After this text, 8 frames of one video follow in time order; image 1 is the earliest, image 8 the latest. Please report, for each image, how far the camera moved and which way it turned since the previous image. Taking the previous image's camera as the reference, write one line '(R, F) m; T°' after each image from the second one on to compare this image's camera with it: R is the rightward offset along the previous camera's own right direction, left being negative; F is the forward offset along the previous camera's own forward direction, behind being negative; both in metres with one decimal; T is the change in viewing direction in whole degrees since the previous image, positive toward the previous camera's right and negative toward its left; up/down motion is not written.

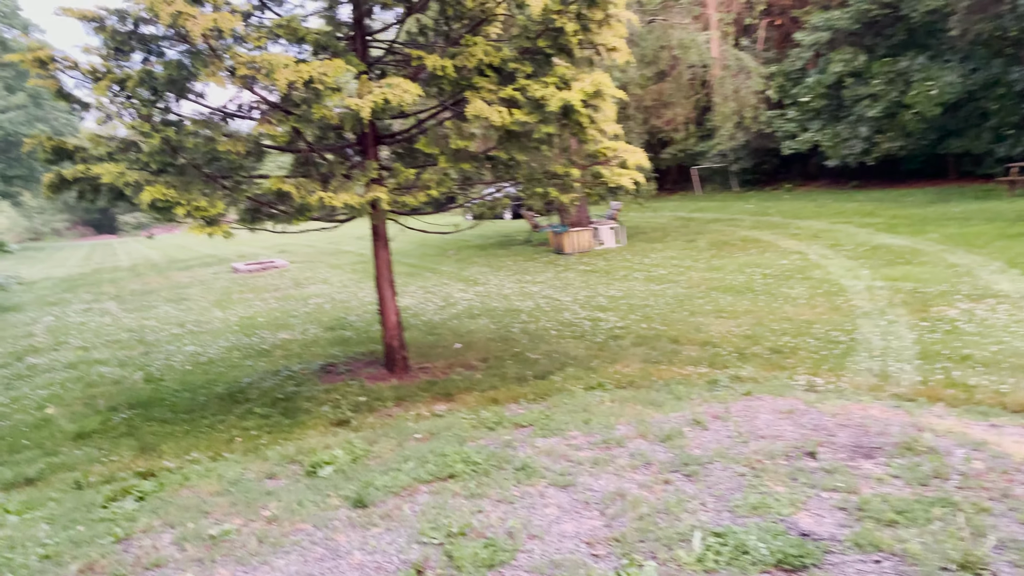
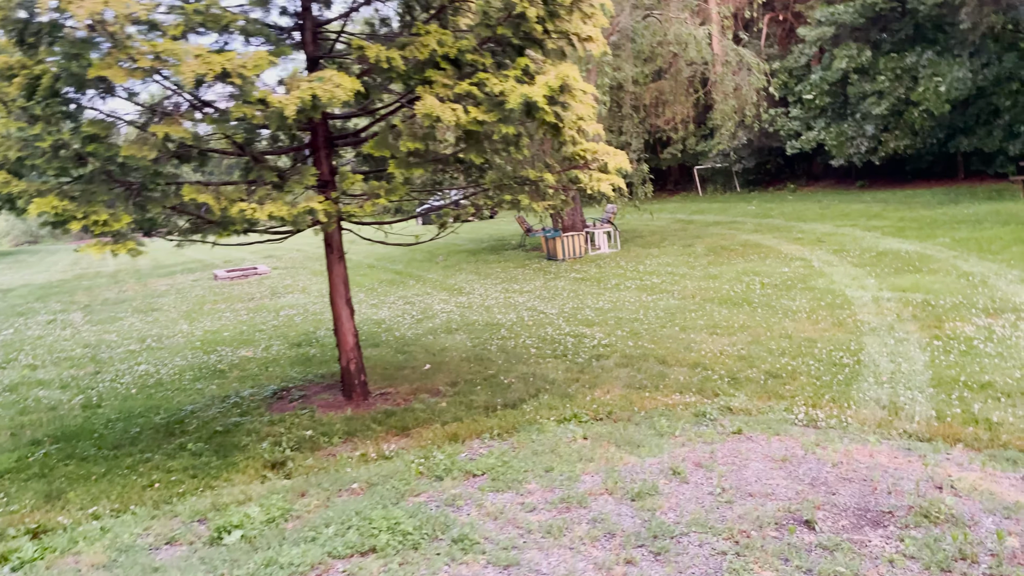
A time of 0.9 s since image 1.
(+0.4, +0.8) m; 0°
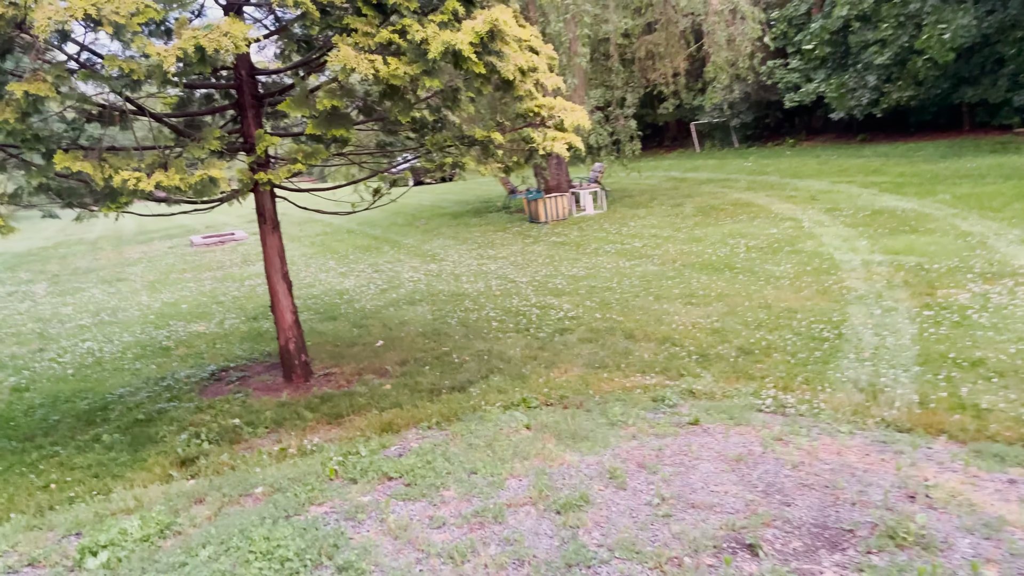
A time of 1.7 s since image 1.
(+0.6, +0.6) m; 0°
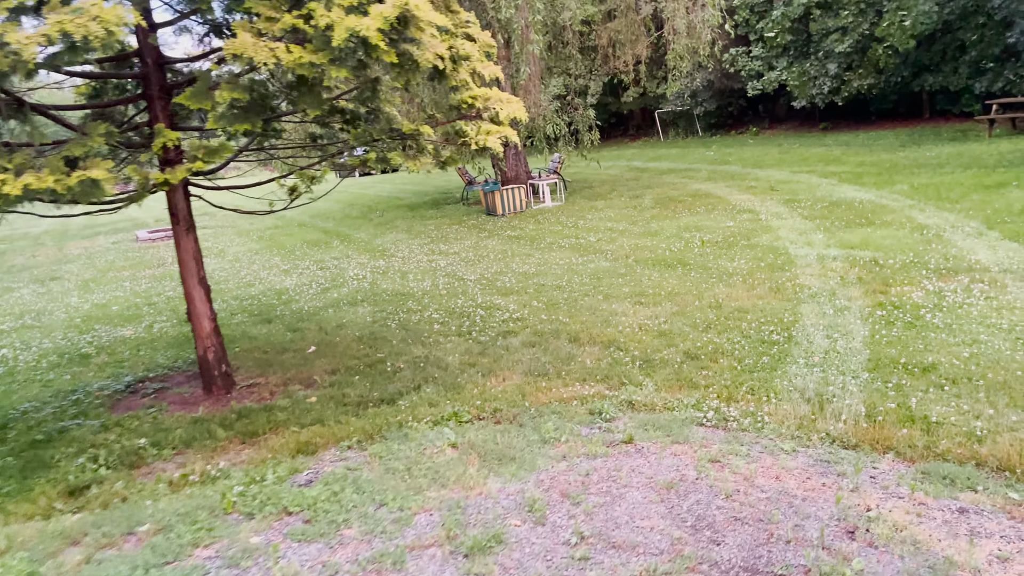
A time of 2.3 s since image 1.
(+0.4, +0.4) m; +3°
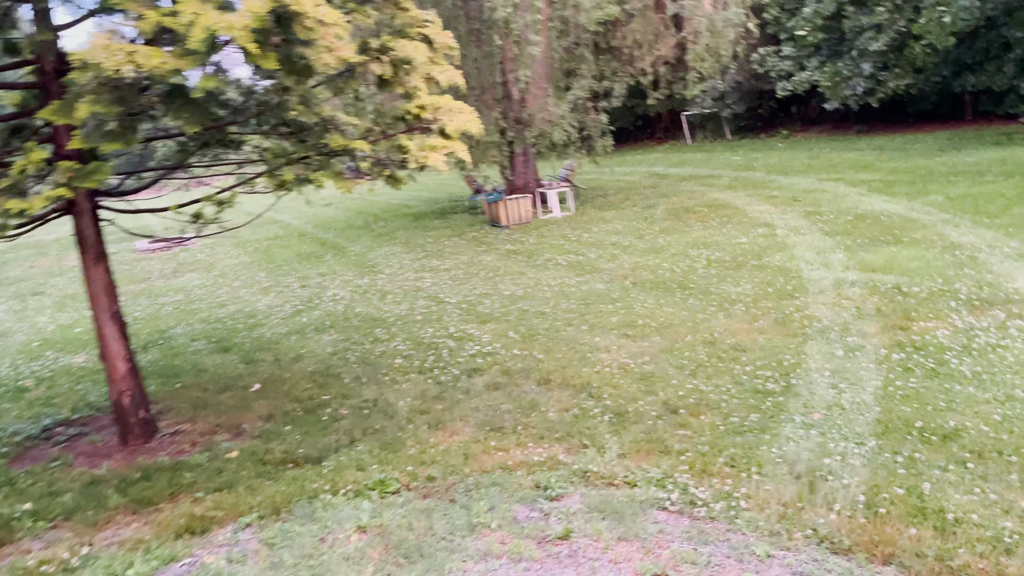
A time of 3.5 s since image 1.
(+0.7, +0.8) m; -3°
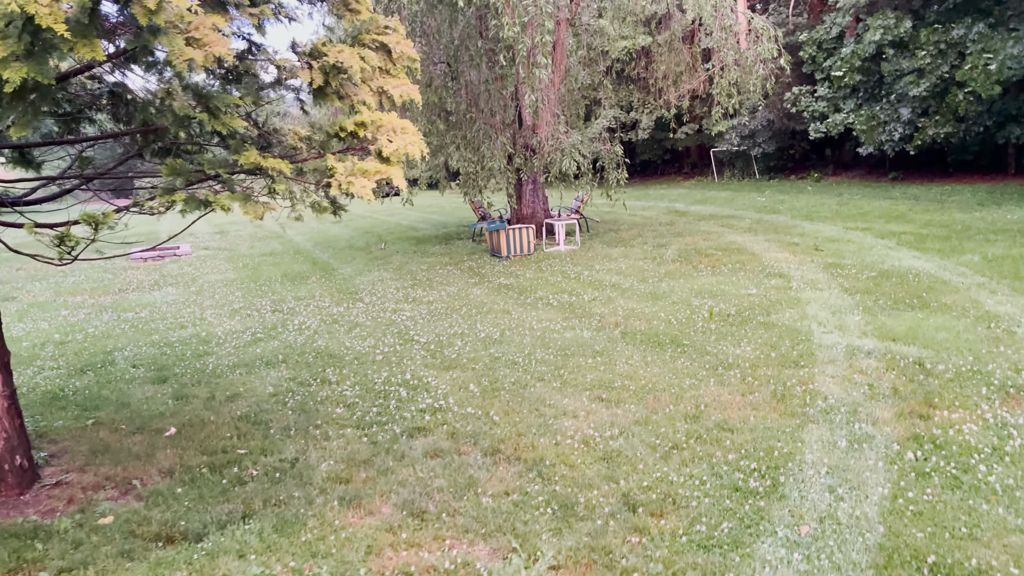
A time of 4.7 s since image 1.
(+0.6, +0.8) m; -2°
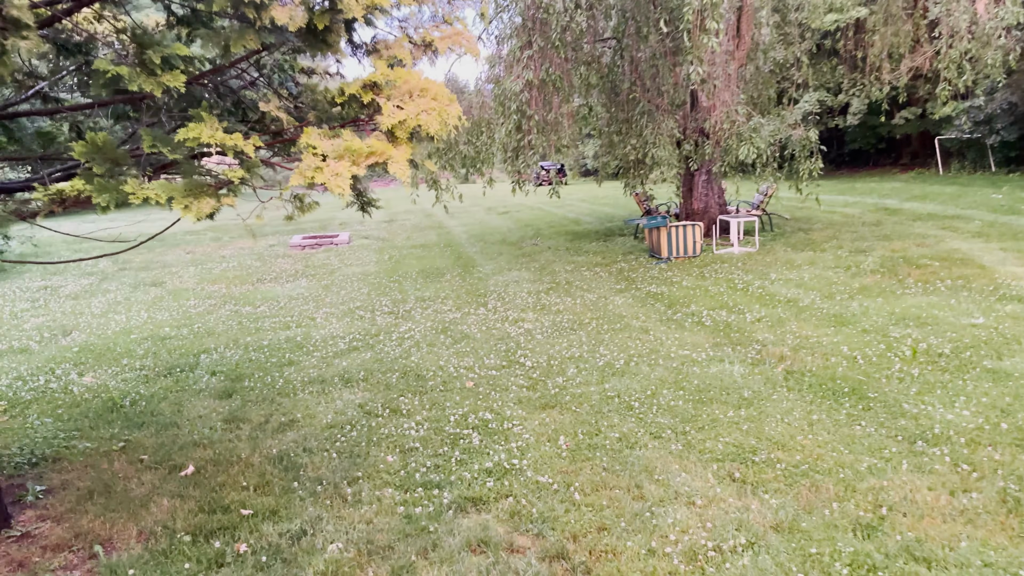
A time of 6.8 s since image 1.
(+0.5, +1.7) m; -15°
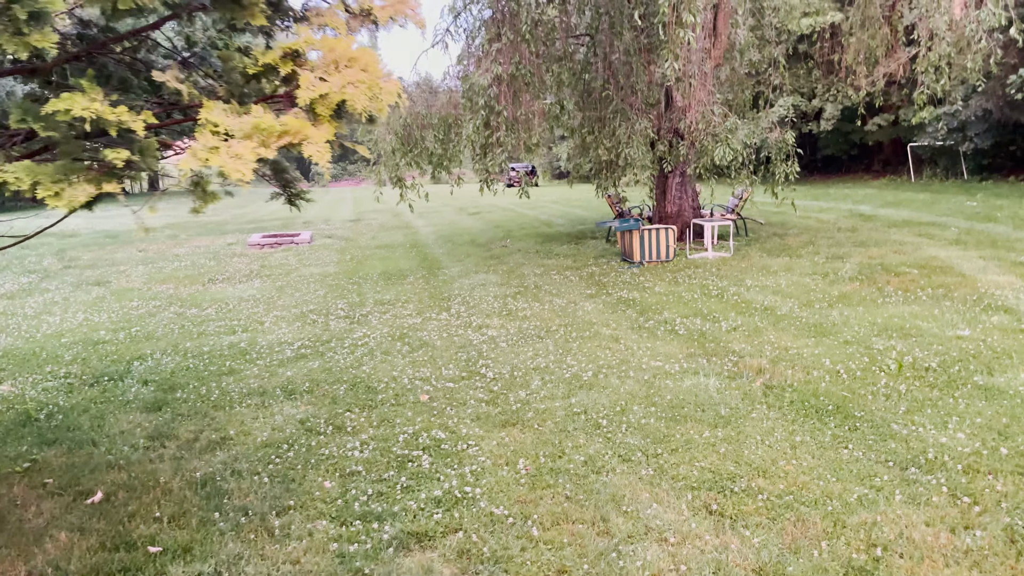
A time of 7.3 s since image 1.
(+0.2, +0.5) m; +1°
